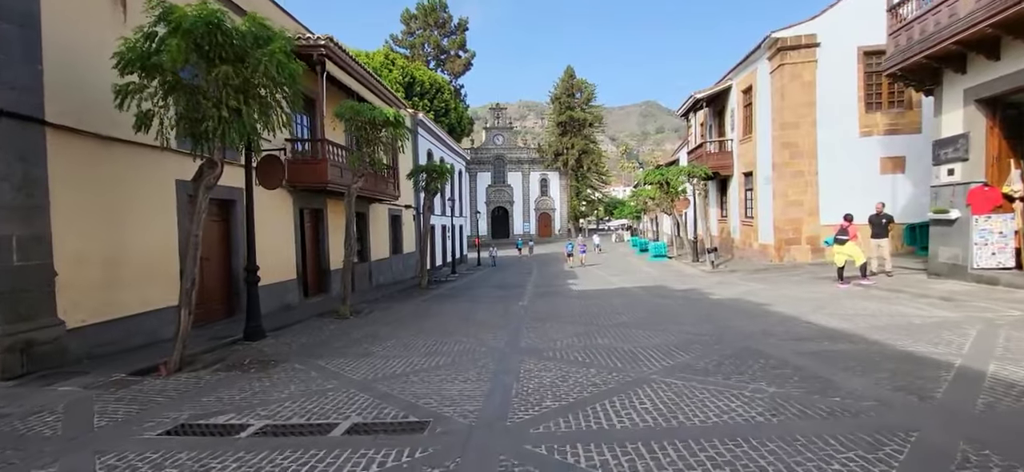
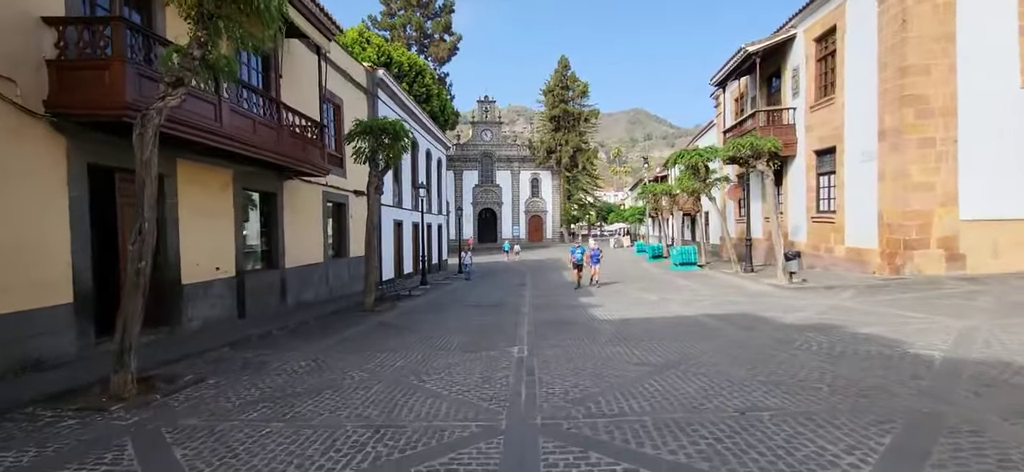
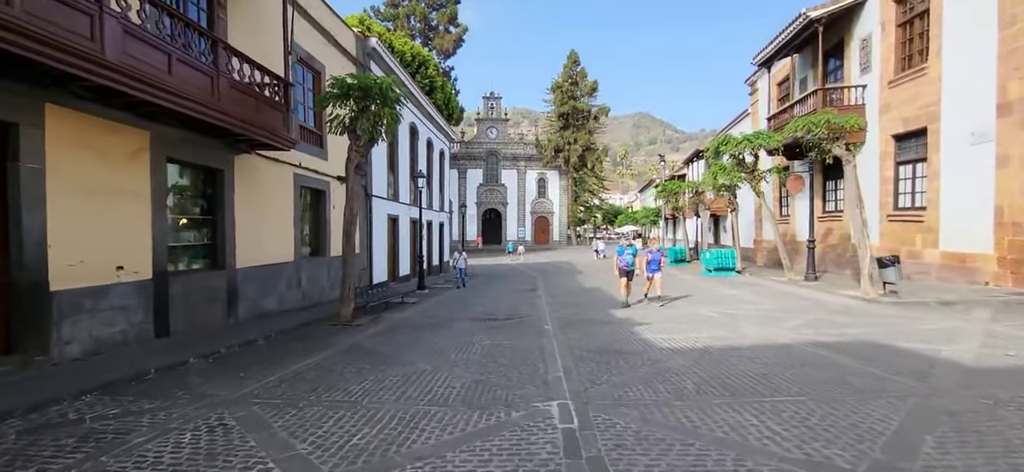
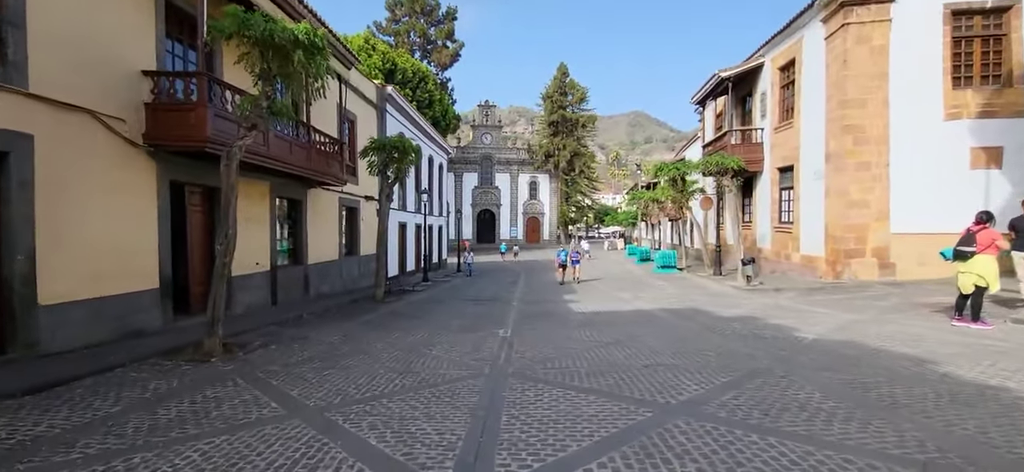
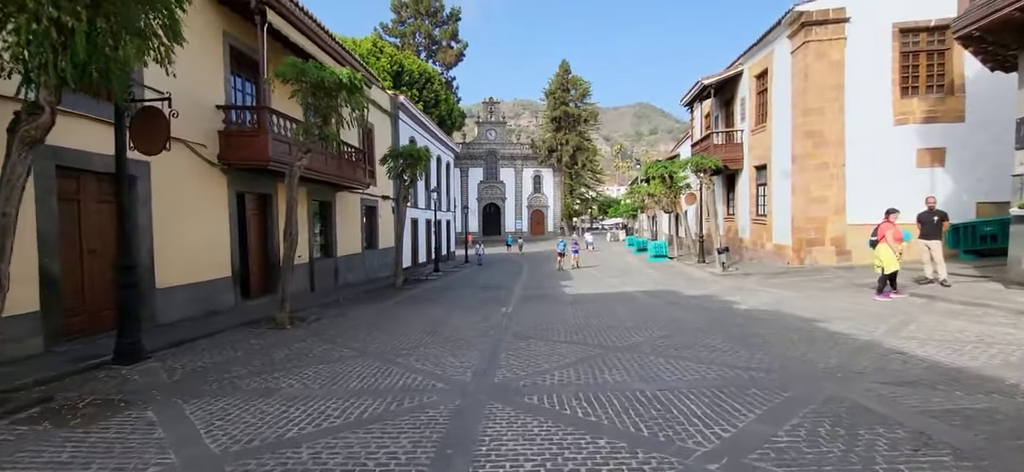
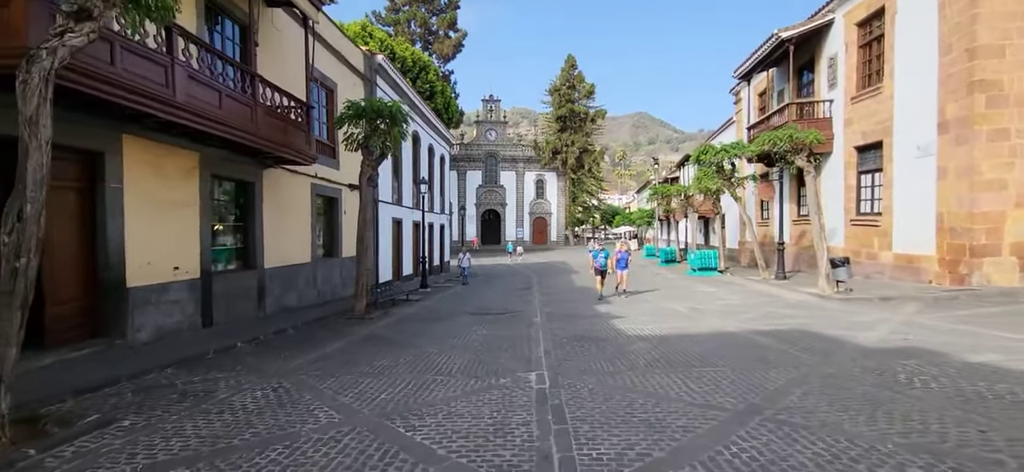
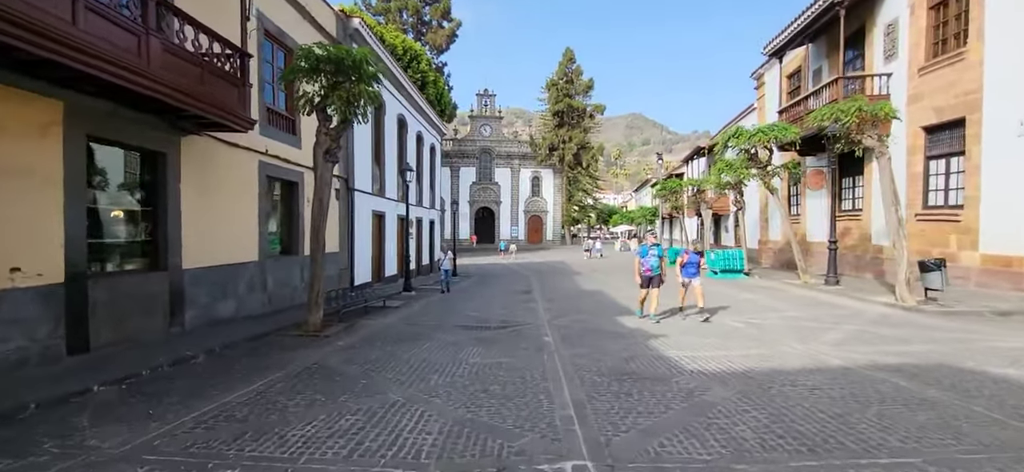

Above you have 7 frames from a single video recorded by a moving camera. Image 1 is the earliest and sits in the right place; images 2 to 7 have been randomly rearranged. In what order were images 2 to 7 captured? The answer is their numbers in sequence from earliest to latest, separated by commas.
5, 4, 2, 6, 3, 7
